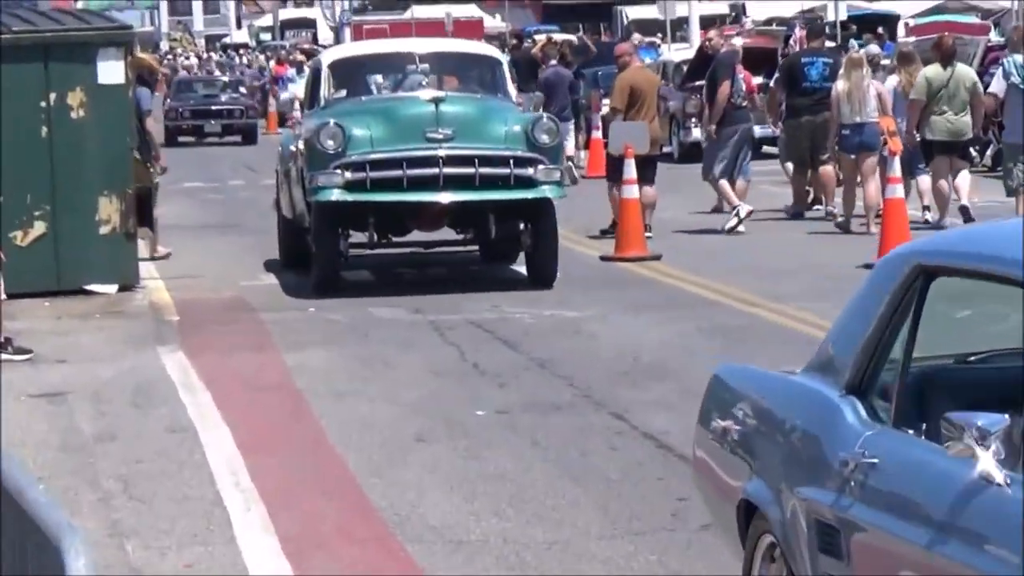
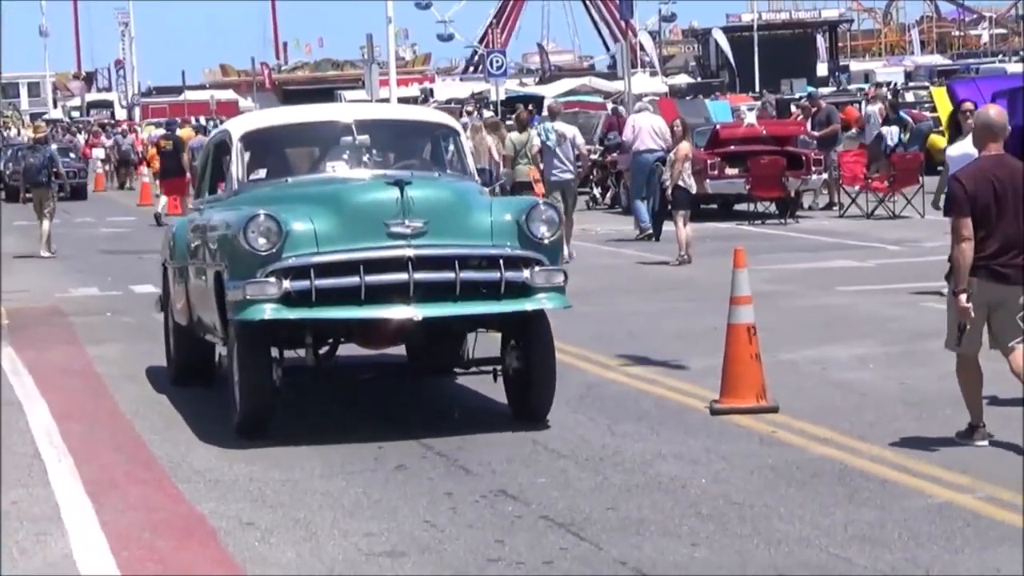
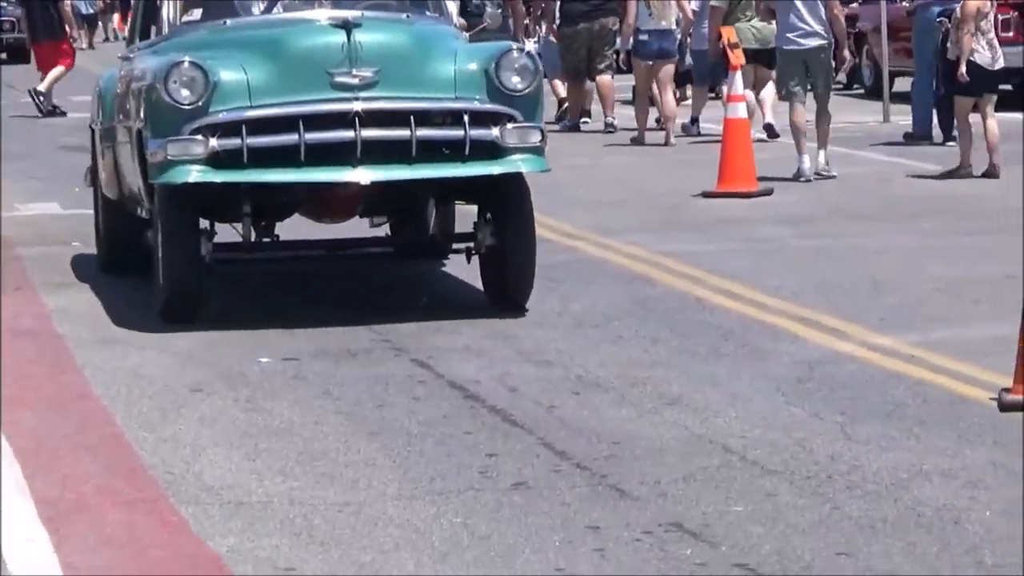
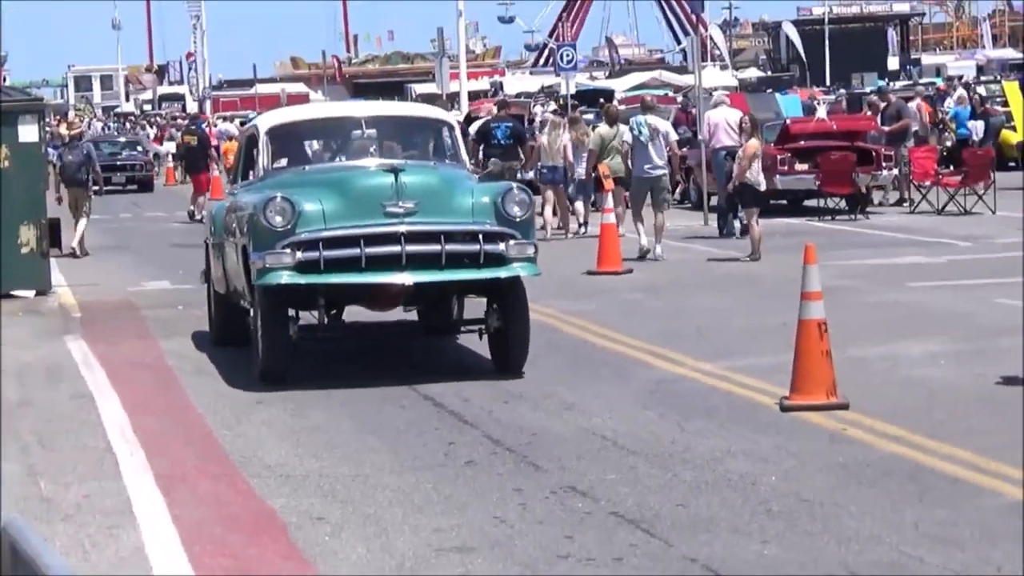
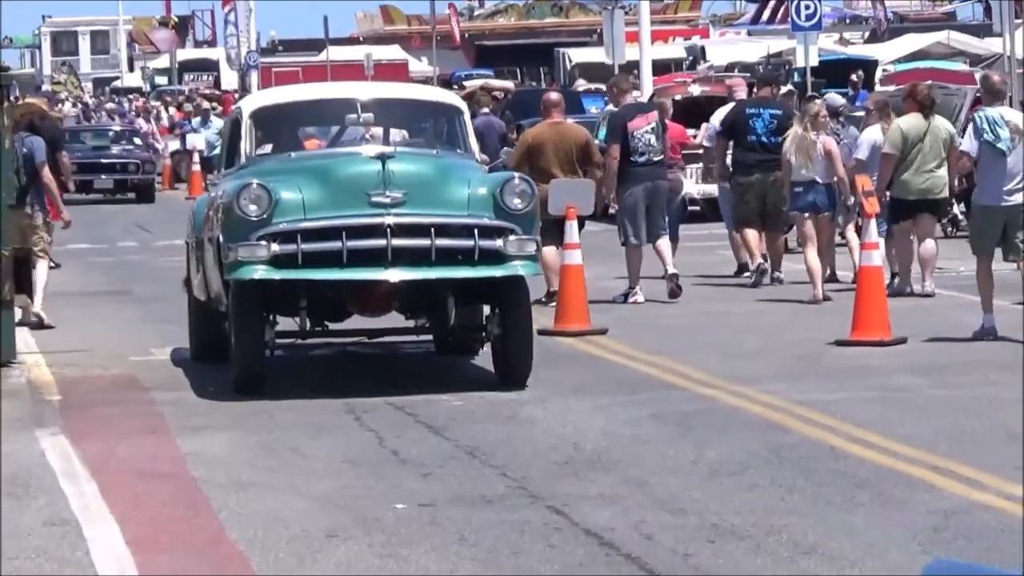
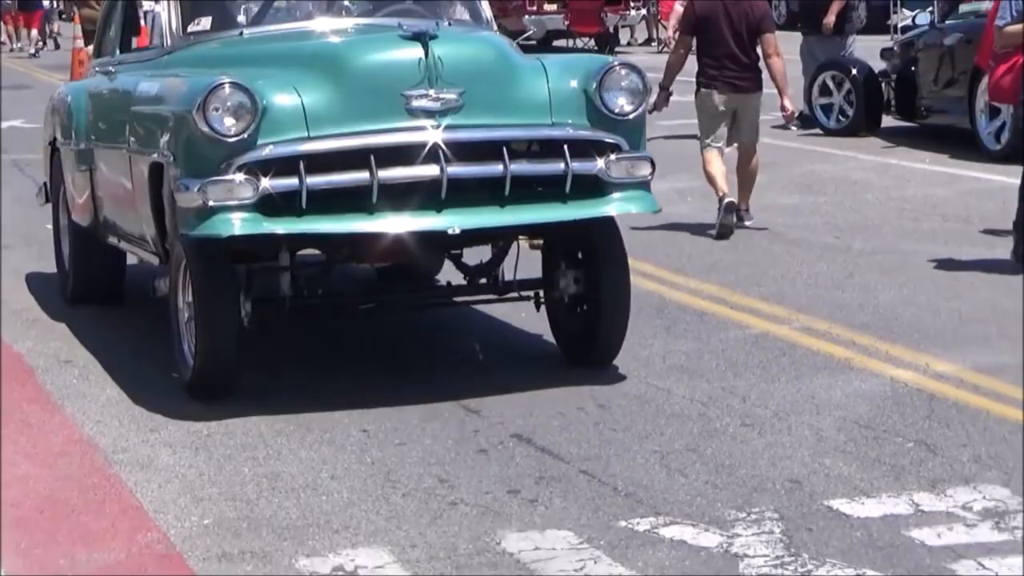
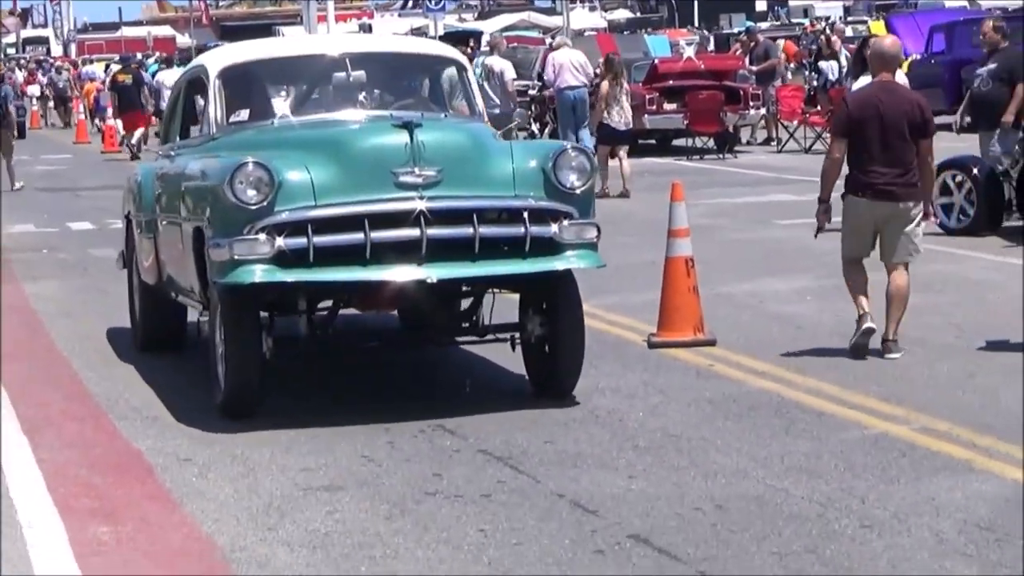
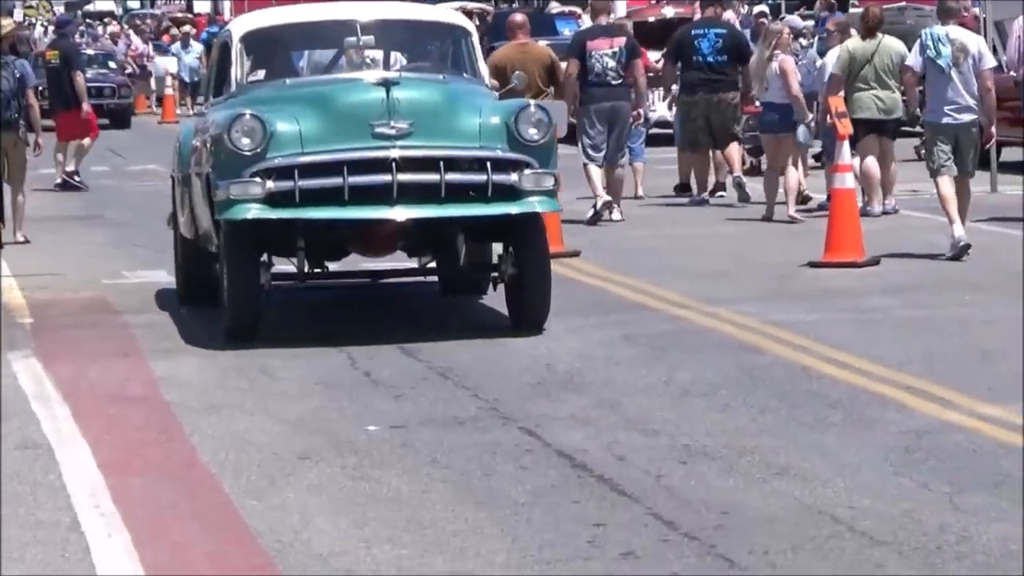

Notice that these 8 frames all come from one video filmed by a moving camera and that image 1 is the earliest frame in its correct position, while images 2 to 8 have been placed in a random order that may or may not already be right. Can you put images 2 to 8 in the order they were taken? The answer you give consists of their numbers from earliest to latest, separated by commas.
5, 8, 3, 4, 2, 7, 6
